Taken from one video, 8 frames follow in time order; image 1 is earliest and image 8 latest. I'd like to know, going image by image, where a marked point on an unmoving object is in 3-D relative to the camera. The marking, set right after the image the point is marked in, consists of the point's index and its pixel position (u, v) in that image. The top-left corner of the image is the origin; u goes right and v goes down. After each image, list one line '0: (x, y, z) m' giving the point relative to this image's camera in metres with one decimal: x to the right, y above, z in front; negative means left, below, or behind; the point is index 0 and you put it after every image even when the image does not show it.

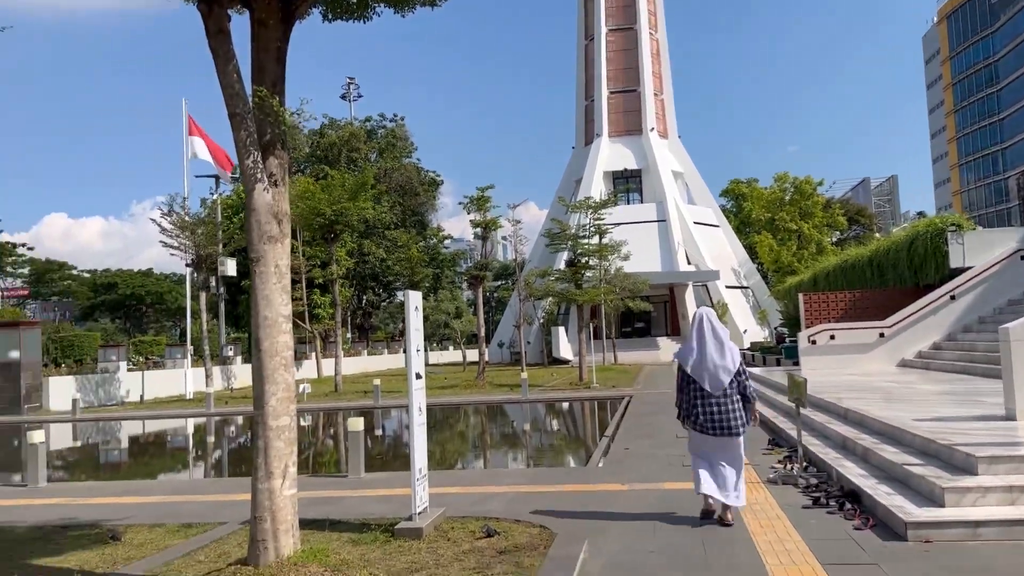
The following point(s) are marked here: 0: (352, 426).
0: (-2.1, -1.8, +10.6) m
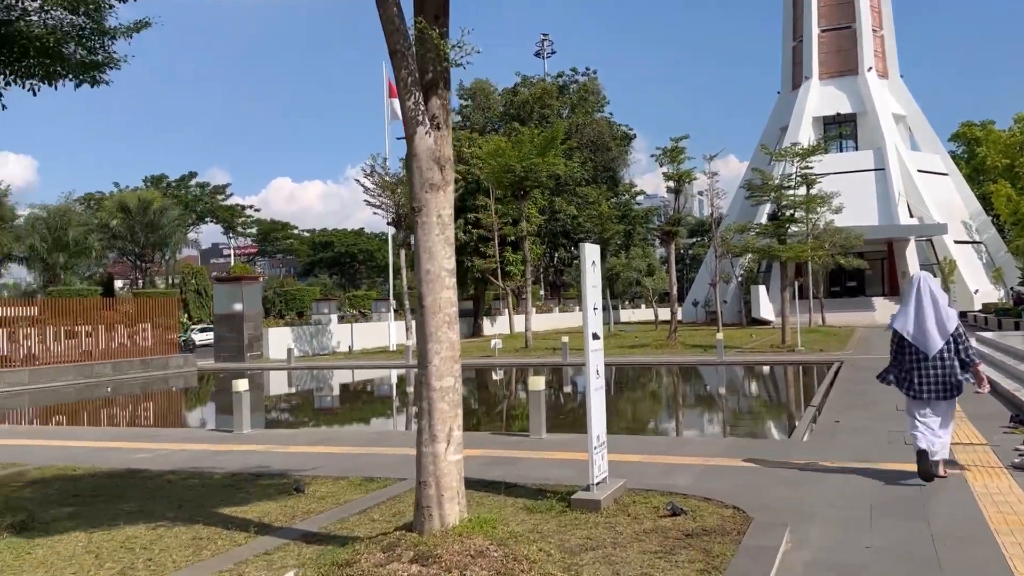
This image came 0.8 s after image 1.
0: (+0.3, -1.2, +10.3) m
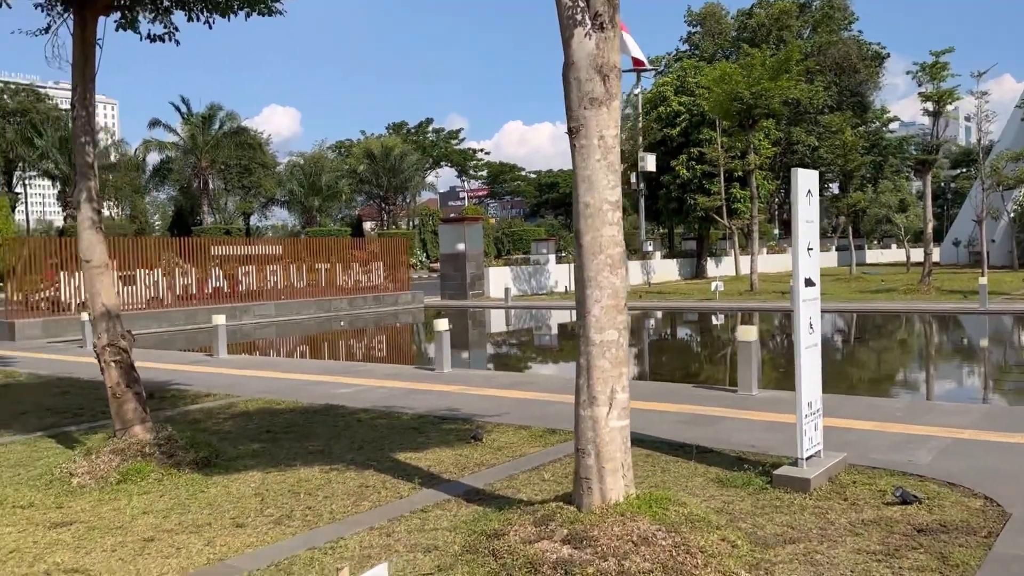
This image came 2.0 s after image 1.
0: (+2.6, -0.5, +9.2) m
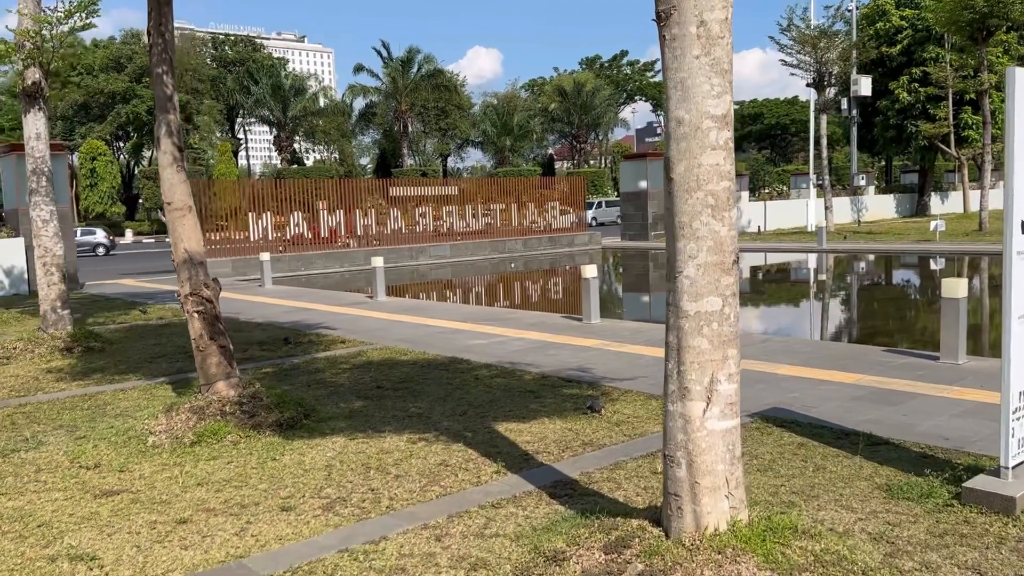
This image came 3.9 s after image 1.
0: (+3.9, 0.0, +7.4) m
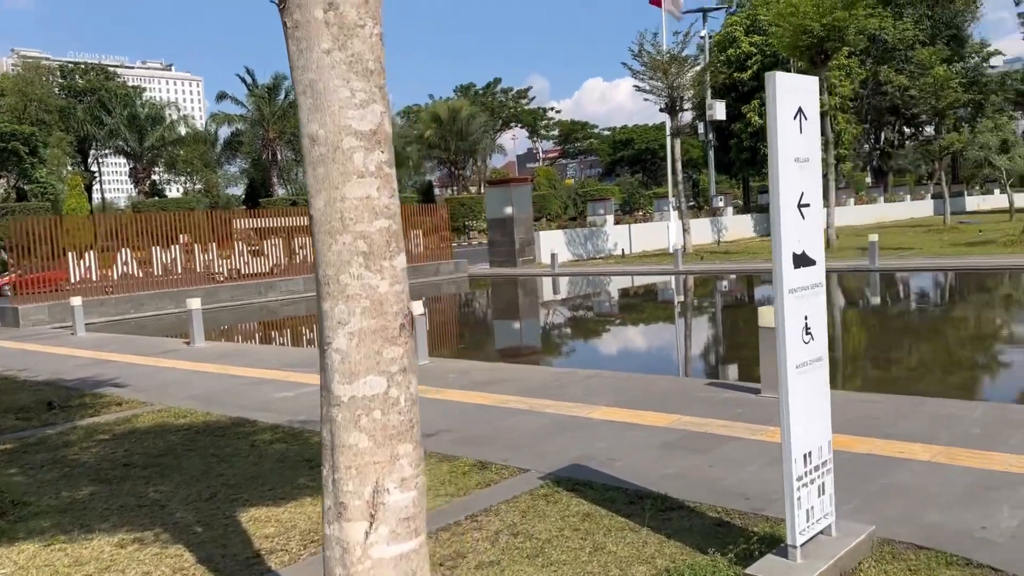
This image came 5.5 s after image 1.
0: (+2.1, -0.3, +6.9) m
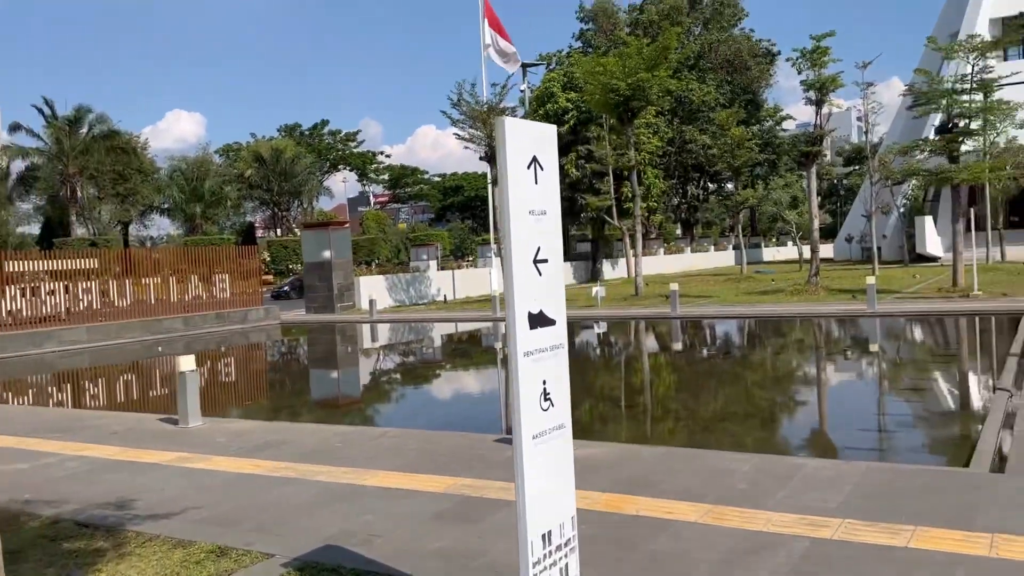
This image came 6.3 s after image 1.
0: (+0.3, -0.7, +6.7) m
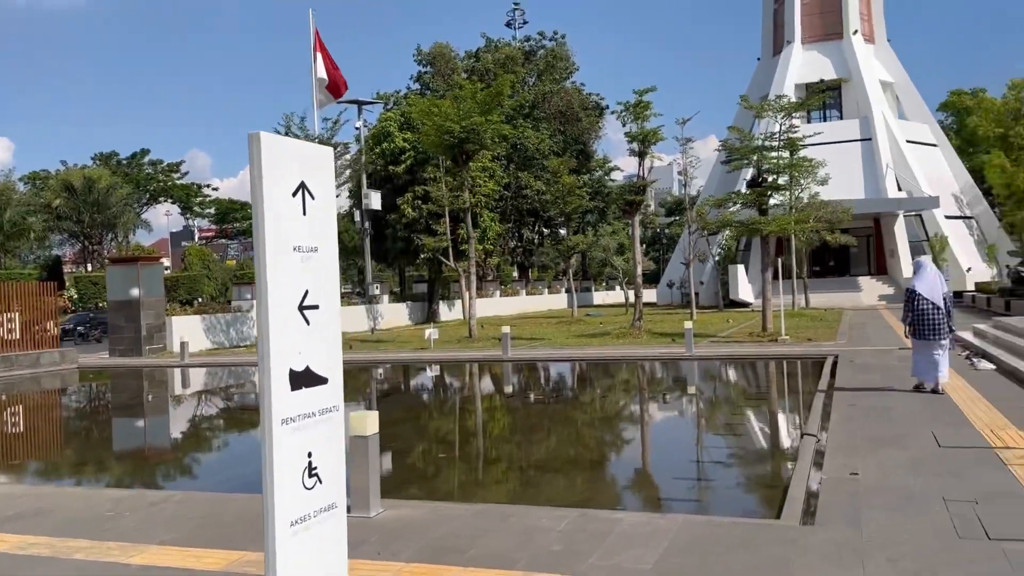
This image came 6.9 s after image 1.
0: (-1.1, -1.0, +6.2) m
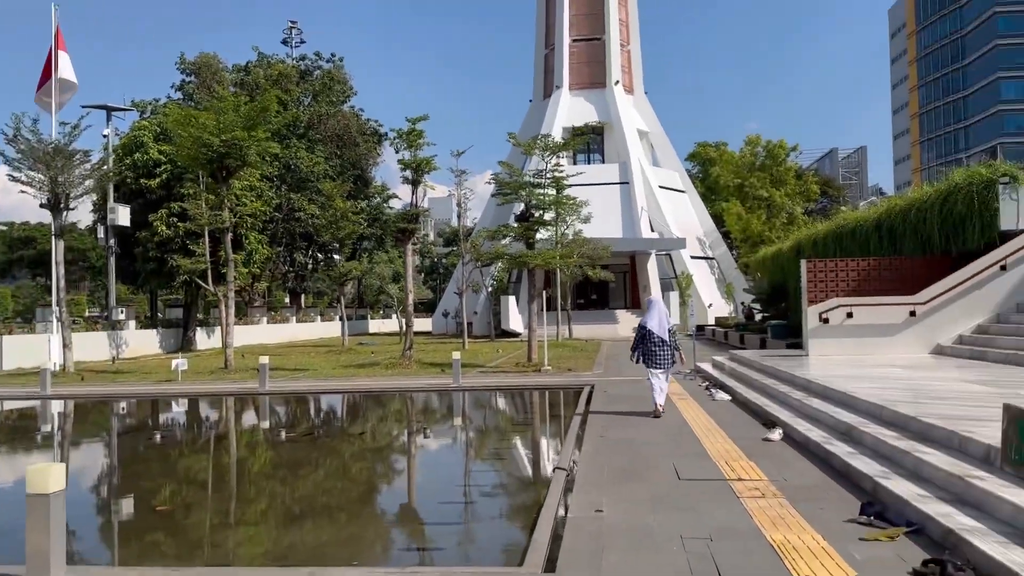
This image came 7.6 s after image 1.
0: (-2.9, -1.2, +5.2) m
